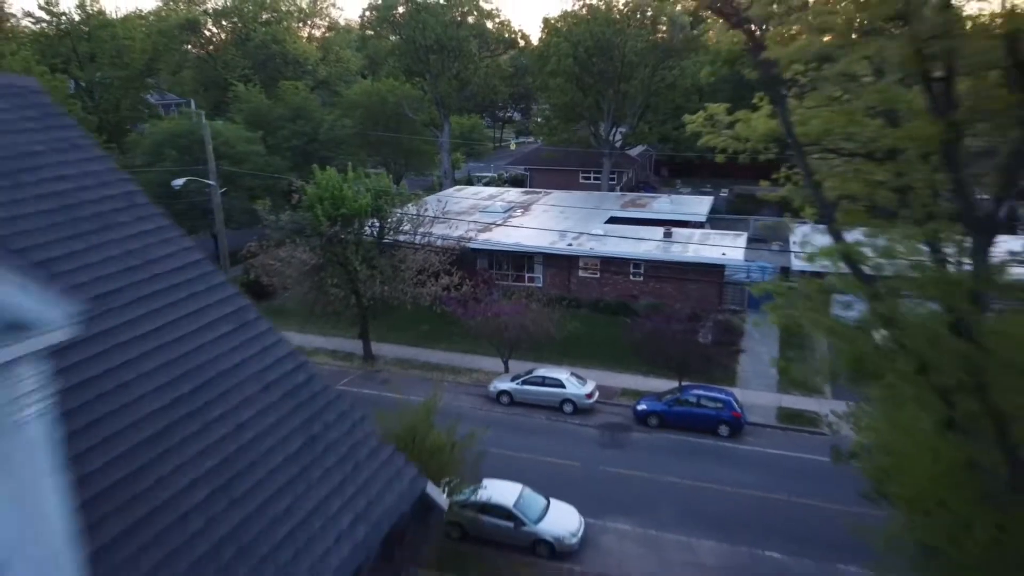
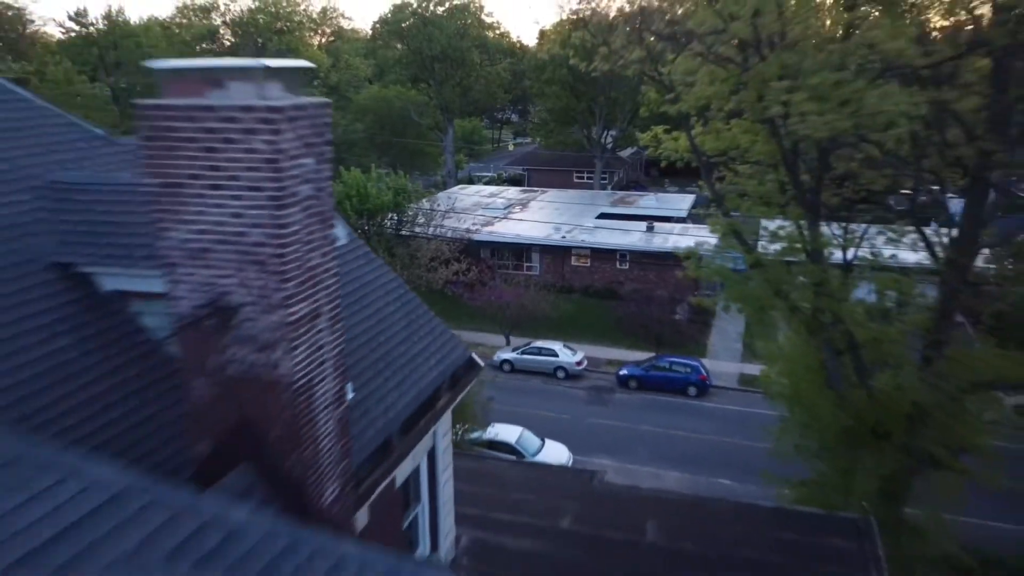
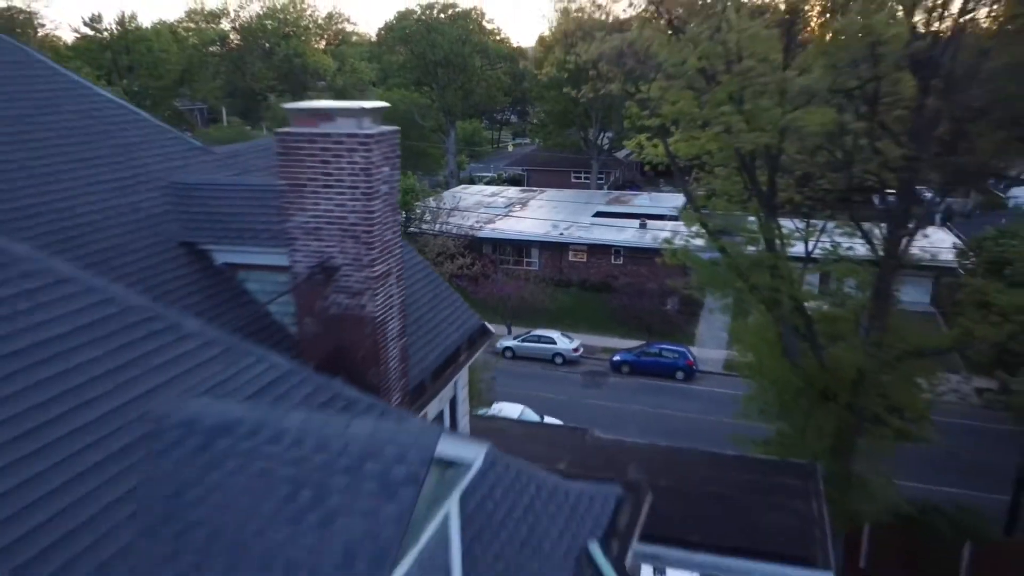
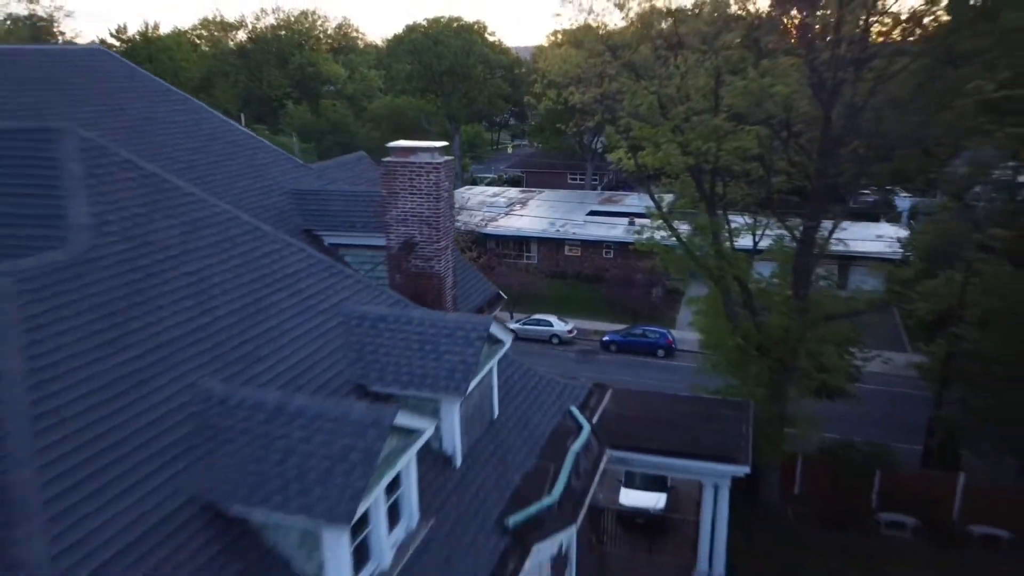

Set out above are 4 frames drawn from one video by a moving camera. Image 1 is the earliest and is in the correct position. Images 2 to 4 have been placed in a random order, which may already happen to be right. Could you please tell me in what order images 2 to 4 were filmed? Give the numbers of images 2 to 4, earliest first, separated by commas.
2, 3, 4
